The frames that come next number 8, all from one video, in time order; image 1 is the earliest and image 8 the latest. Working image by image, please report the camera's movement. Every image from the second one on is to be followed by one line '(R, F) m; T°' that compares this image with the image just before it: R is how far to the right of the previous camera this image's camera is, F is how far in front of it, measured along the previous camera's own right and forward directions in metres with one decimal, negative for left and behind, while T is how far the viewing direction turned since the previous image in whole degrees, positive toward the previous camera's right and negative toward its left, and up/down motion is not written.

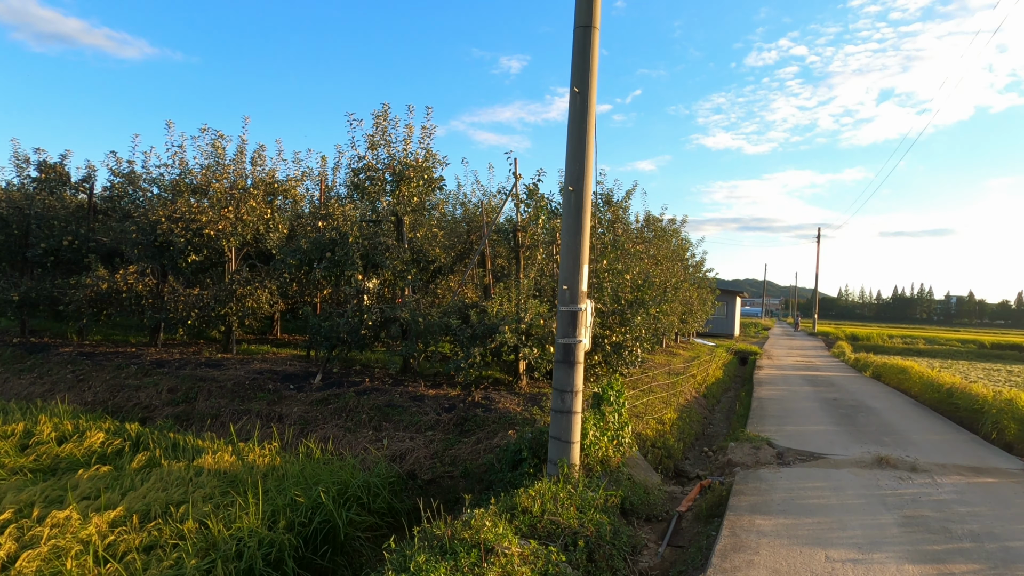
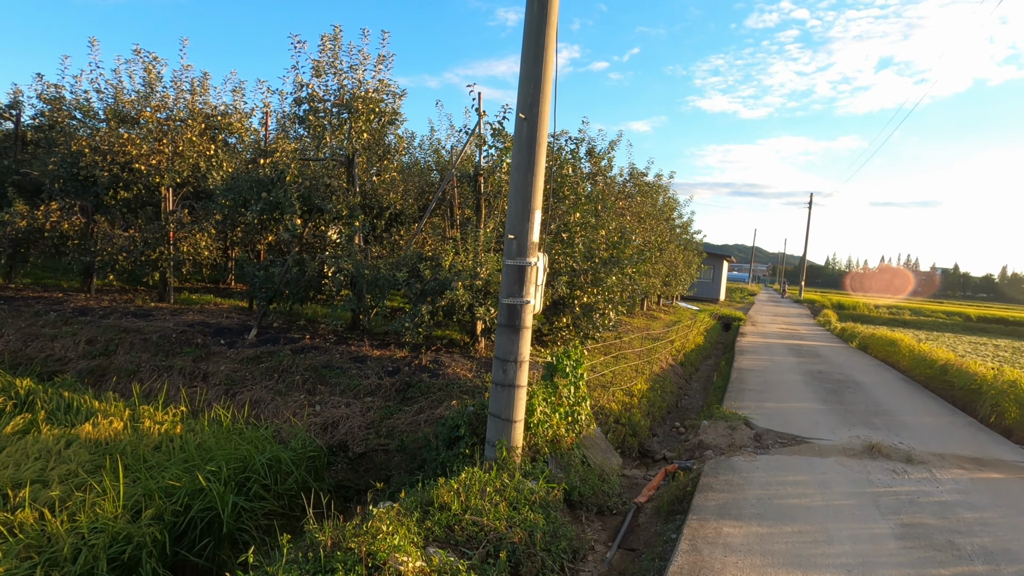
(+0.4, +1.0) m; +1°
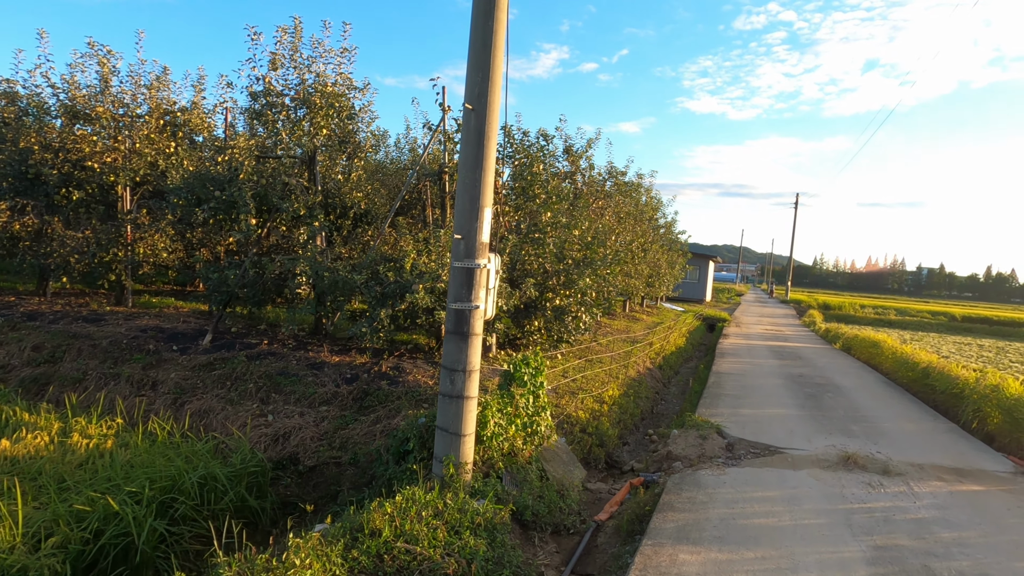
(+0.3, +0.3) m; +1°
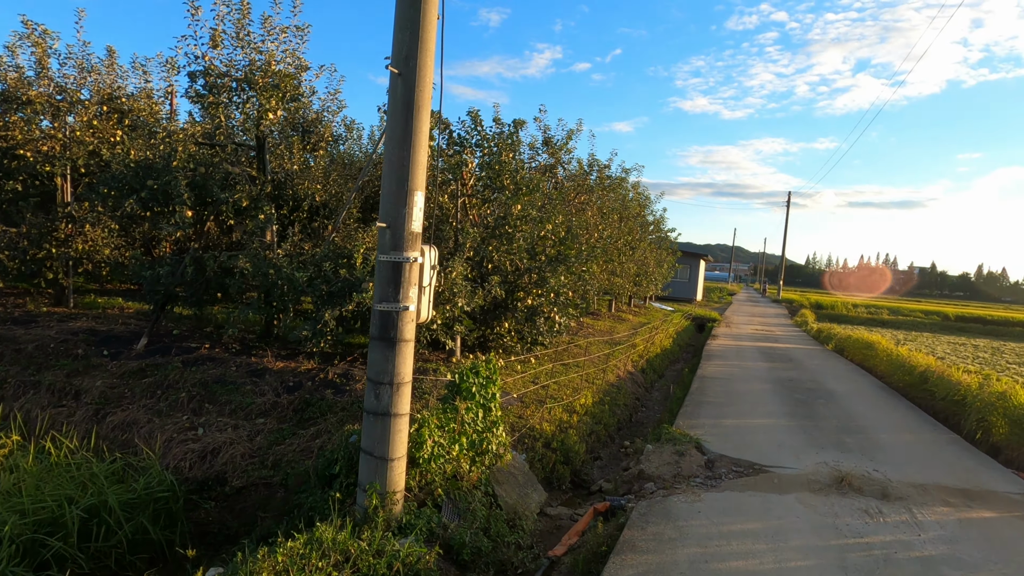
(+0.3, +0.7) m; +1°
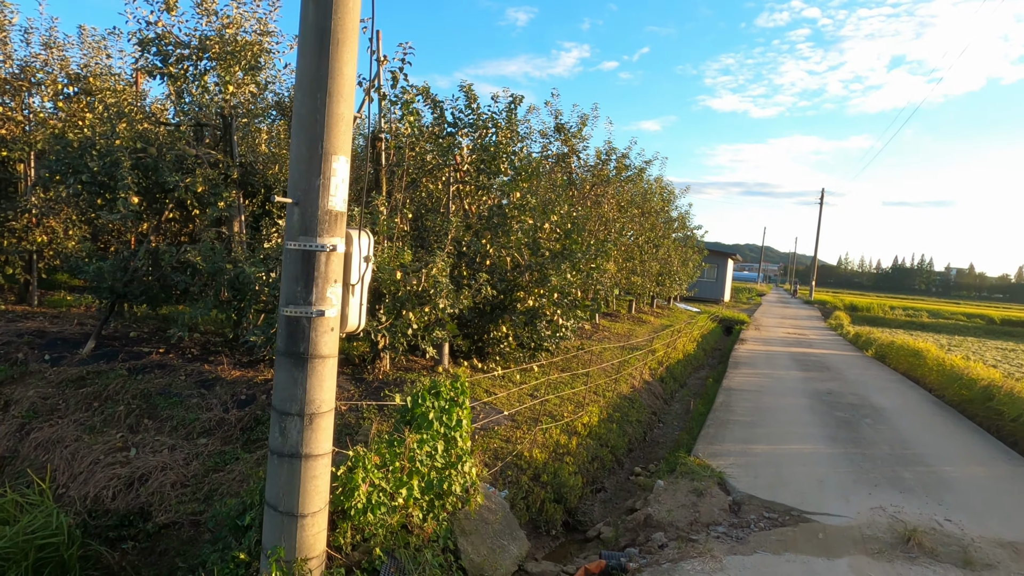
(+0.3, +1.0) m; -2°
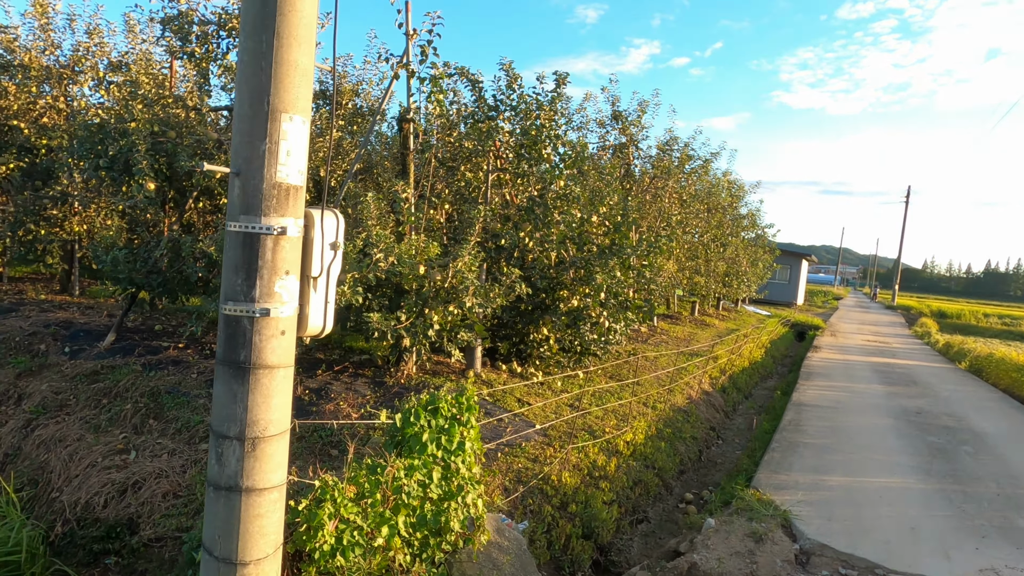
(+0.2, +0.7) m; -6°
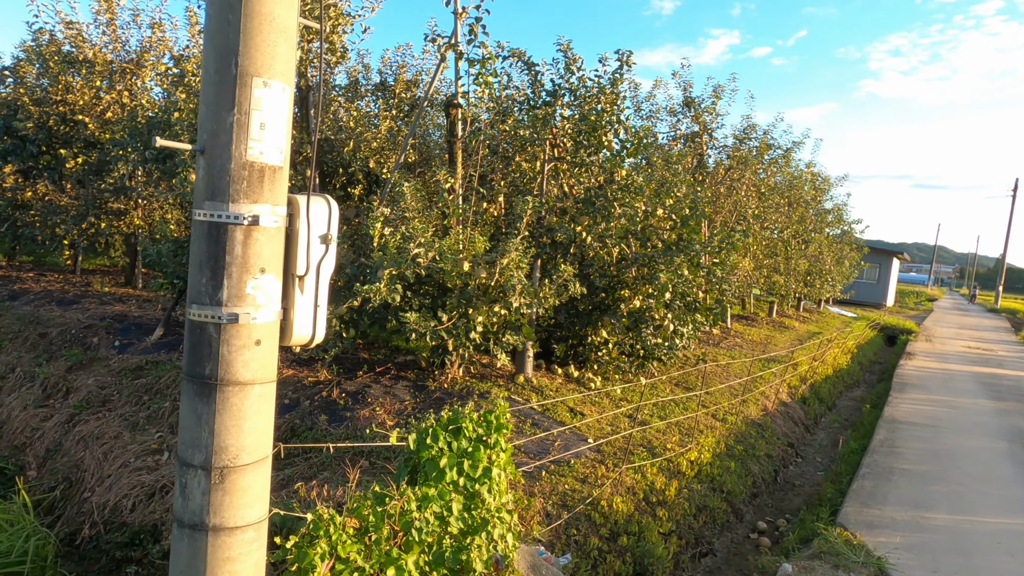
(+0.1, +0.5) m; -6°
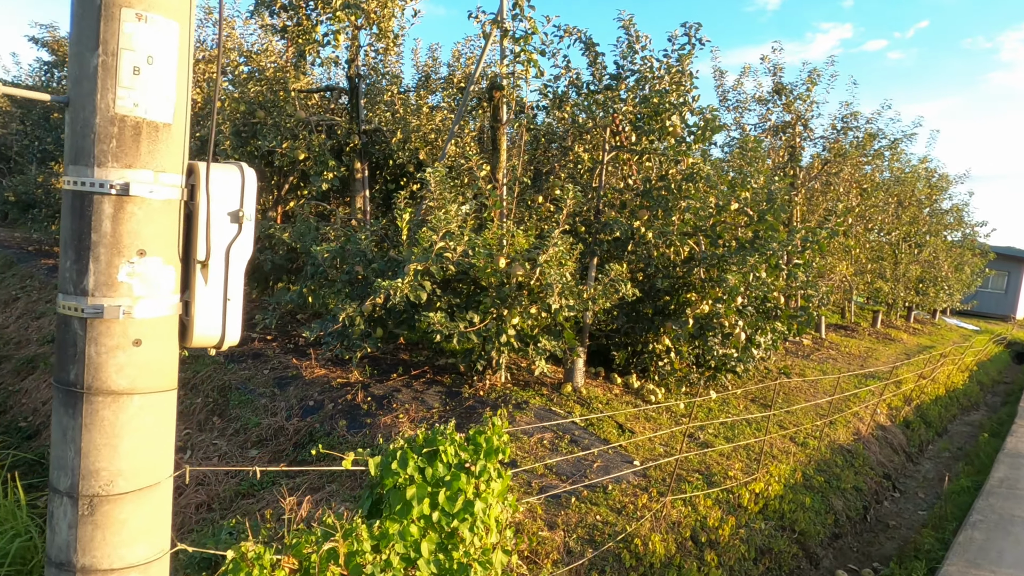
(+0.3, +0.5) m; -8°
